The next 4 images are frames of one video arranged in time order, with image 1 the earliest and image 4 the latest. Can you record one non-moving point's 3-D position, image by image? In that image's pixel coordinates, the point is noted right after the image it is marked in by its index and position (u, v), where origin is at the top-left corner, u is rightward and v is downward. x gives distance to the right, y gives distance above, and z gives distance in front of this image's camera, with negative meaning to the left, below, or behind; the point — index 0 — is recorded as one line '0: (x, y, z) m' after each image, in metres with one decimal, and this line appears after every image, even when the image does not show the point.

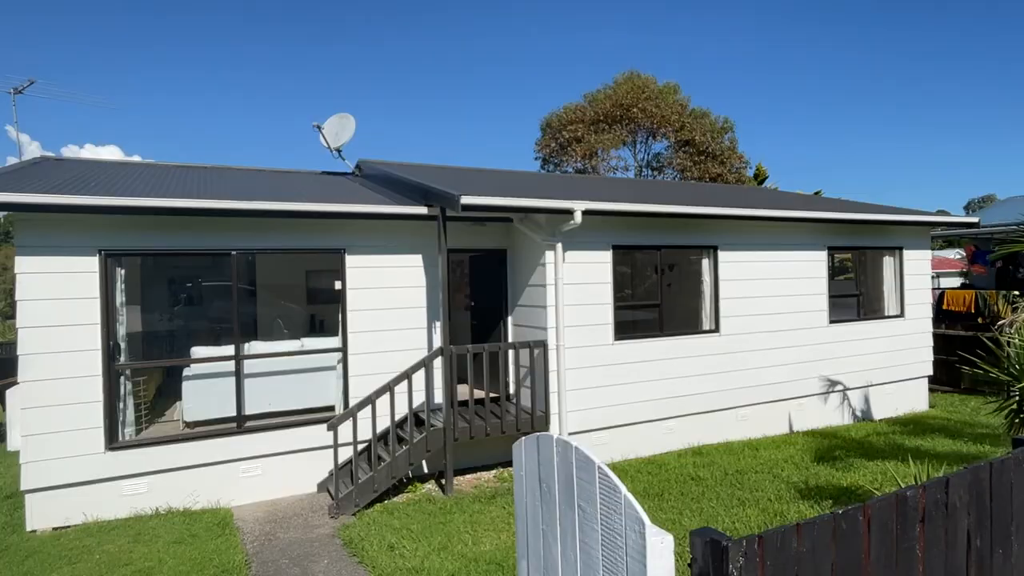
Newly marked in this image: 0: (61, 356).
0: (-3.9, -0.6, +5.3) m
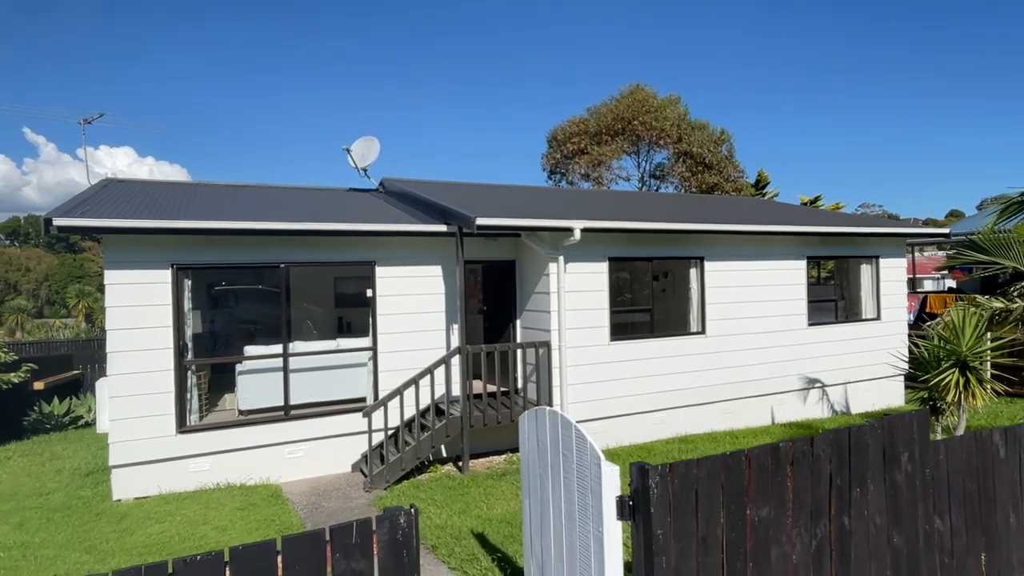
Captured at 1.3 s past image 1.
0: (-3.9, -0.7, +6.3) m
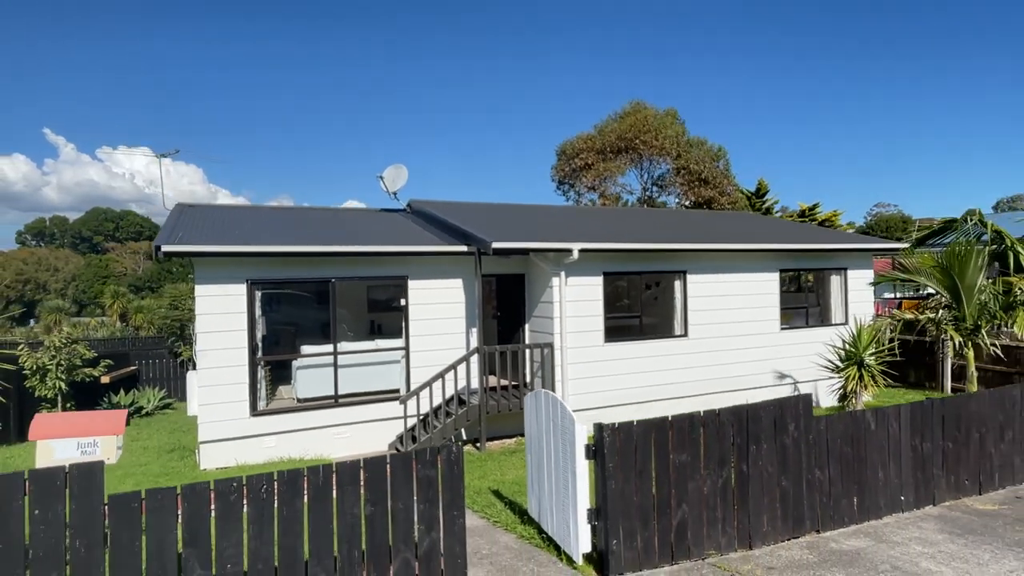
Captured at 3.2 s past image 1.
0: (-3.8, -0.8, +7.9) m
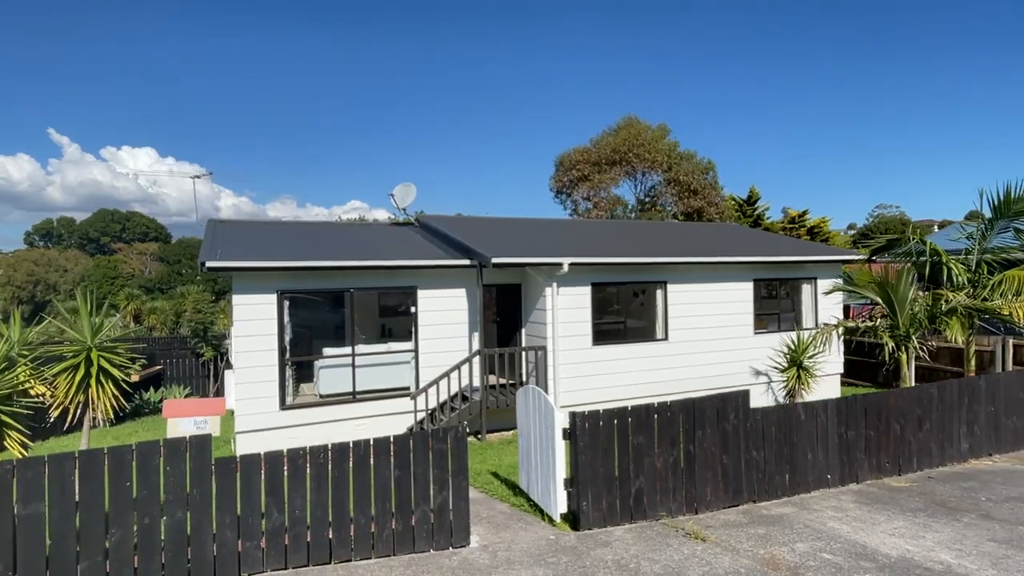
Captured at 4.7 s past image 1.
0: (-3.8, -1.0, +9.0) m
